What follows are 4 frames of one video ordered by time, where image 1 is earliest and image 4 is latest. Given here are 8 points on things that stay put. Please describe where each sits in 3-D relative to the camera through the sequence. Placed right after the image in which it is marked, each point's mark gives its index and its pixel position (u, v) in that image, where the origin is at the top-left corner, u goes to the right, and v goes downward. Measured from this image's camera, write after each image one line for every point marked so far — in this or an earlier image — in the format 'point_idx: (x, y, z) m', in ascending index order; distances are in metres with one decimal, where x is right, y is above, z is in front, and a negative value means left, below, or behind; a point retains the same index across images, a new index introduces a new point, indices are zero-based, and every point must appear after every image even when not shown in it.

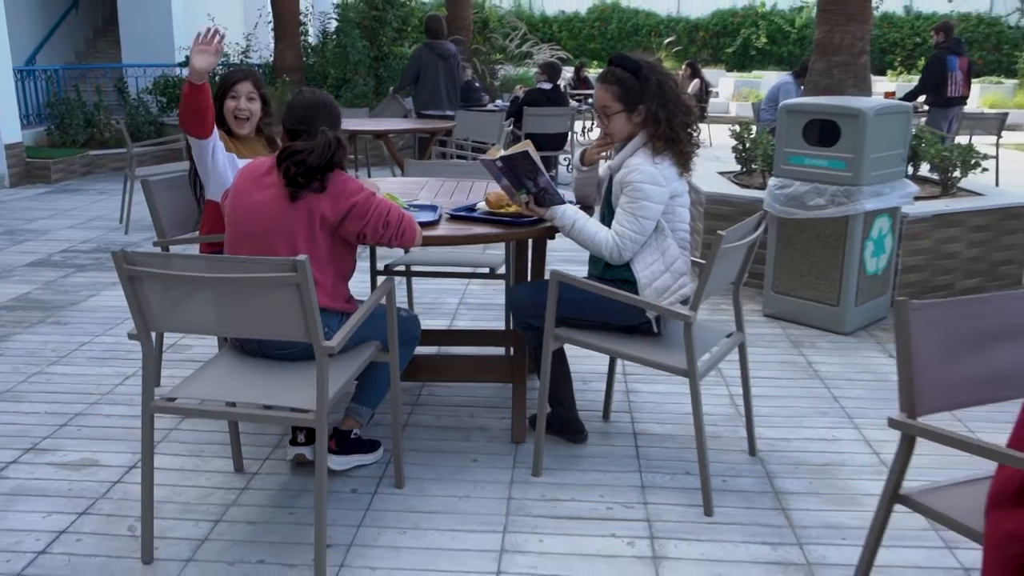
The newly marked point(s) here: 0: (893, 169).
0: (+1.8, +0.6, +4.4) m
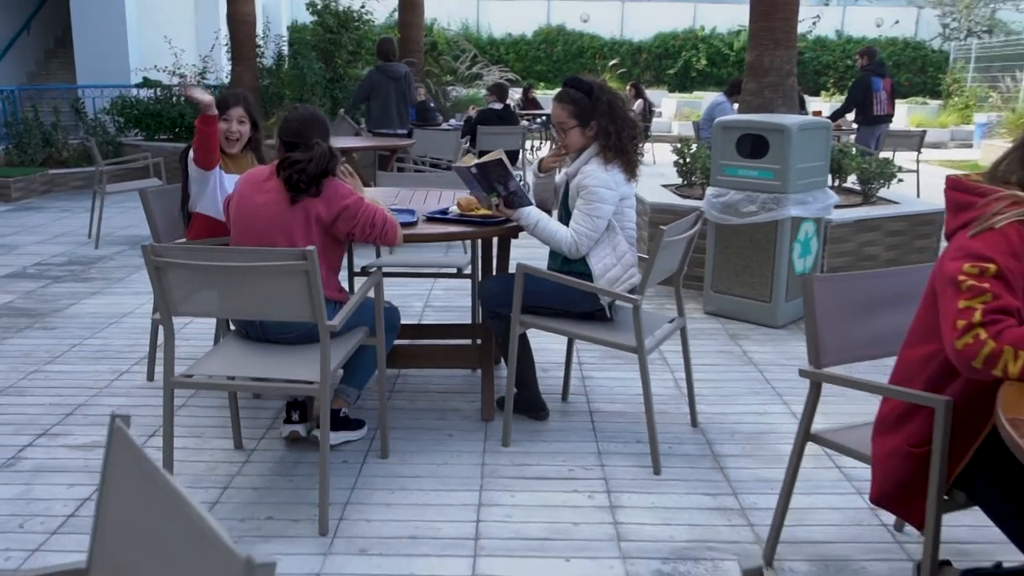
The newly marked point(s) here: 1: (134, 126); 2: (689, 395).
0: (+1.6, +0.6, +4.9) m
1: (-4.6, +2.0, +11.4) m
2: (+0.7, -0.4, +3.5) m
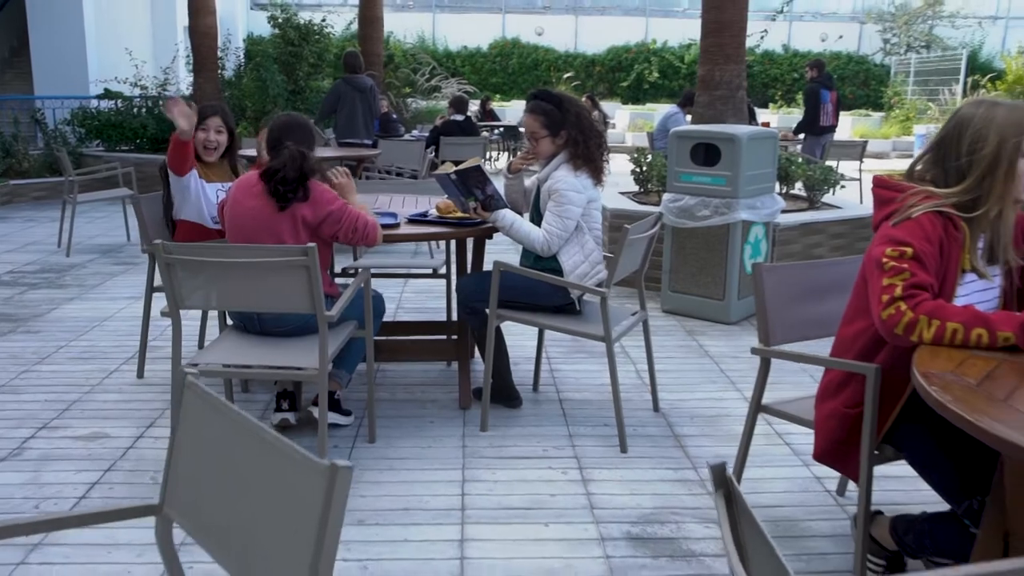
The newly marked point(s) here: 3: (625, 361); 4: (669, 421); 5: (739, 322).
0: (+1.4, +0.6, +5.3) m
1: (-5.1, +1.8, +11.5) m
2: (+0.6, -0.4, +3.8) m
3: (+0.5, -0.3, +4.4) m
4: (+0.6, -0.5, +3.7) m
5: (+1.3, -0.2, +5.3) m
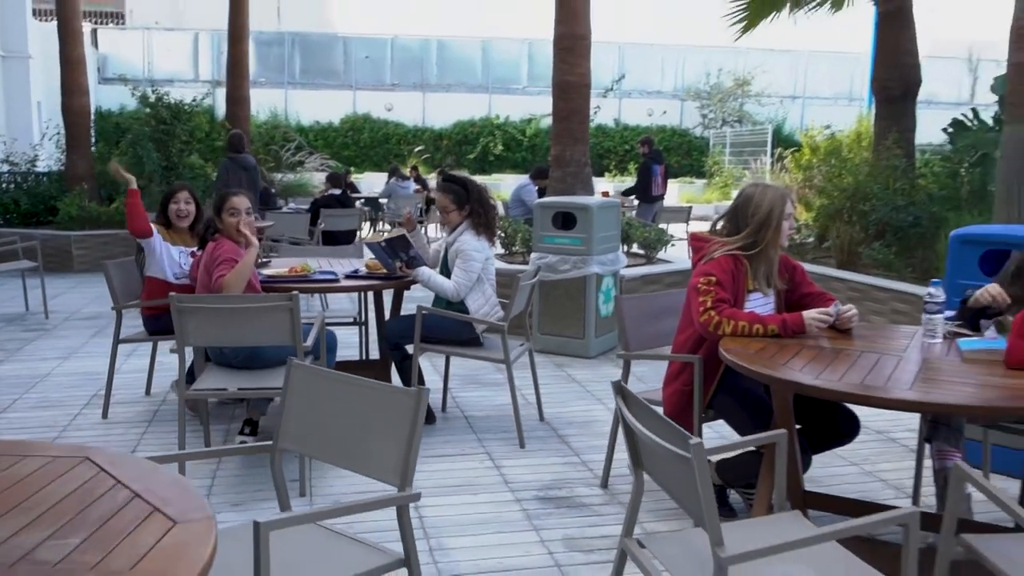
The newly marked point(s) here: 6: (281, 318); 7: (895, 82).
0: (+0.7, +0.3, +6.5) m
1: (-6.8, +0.9, +11.6) m
2: (+0.1, -0.6, +4.9) m
3: (0.0, -0.6, +5.5) m
4: (+0.2, -0.7, +4.8) m
5: (+0.6, -0.5, +6.4) m
6: (-0.9, -0.1, +3.7) m
7: (+3.2, +1.7, +7.9) m
